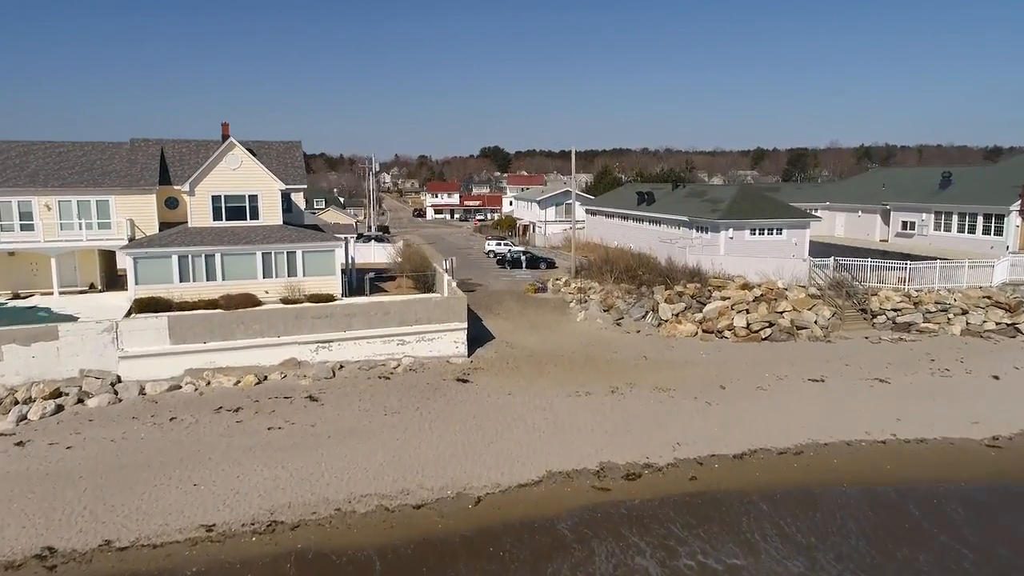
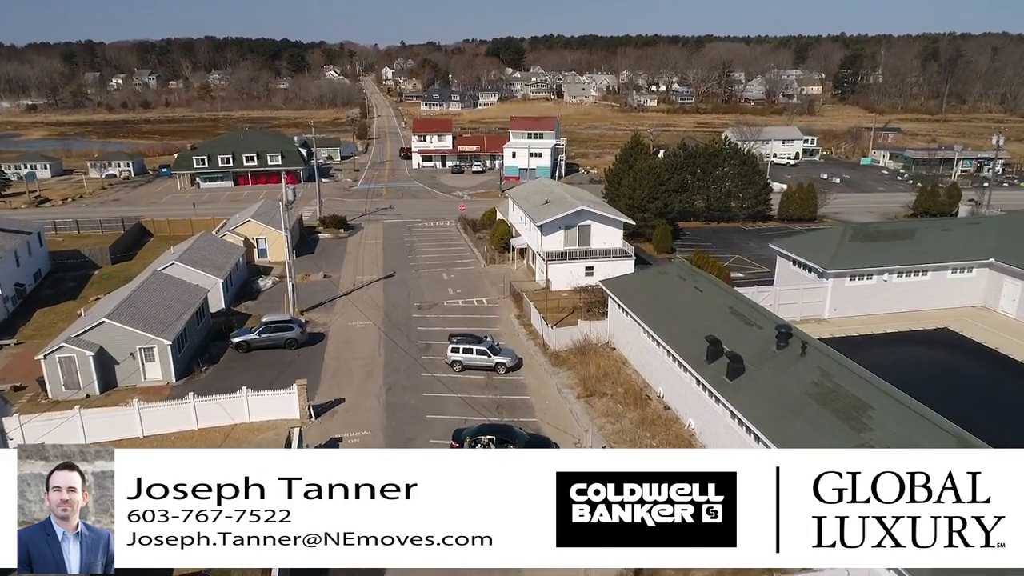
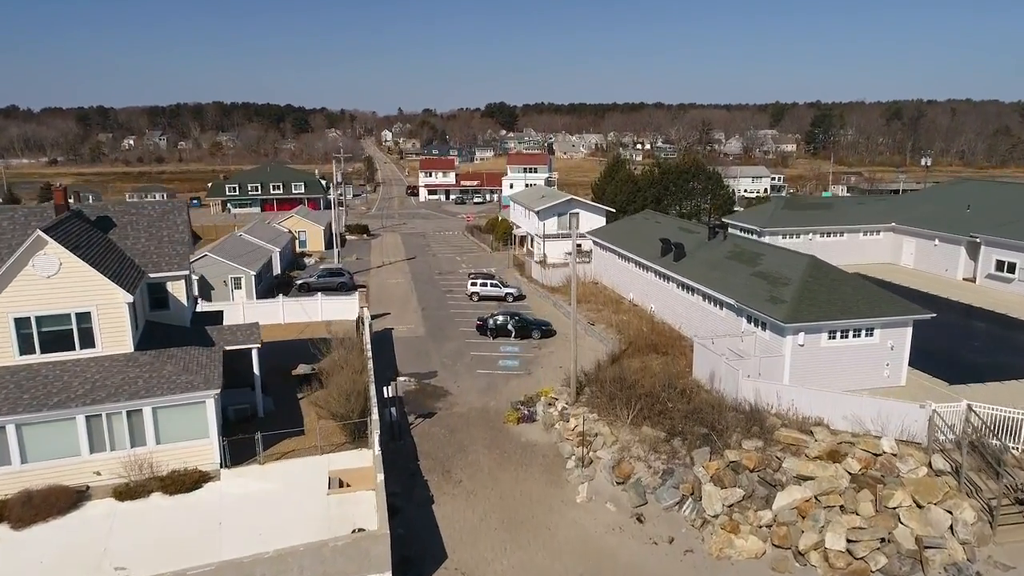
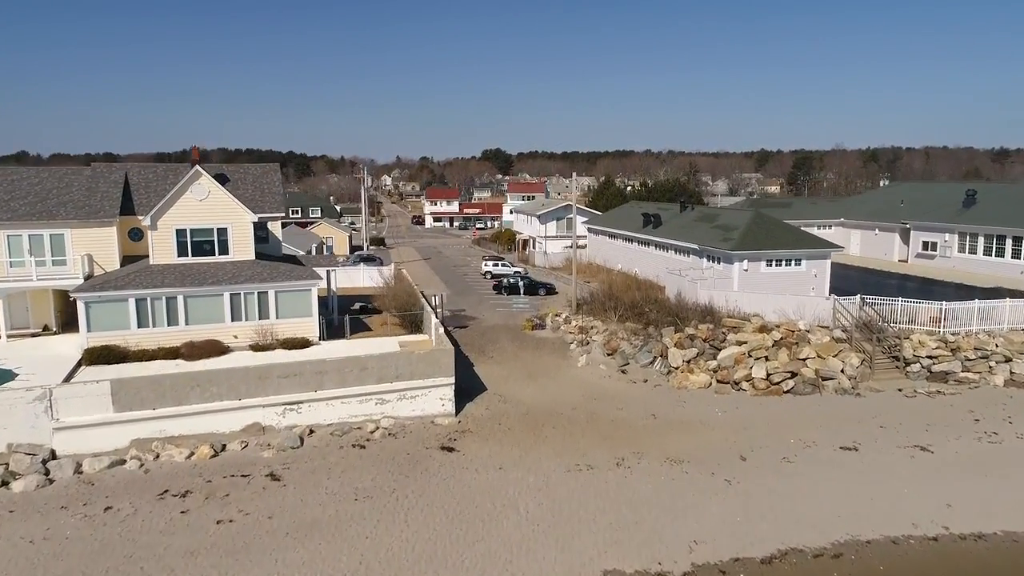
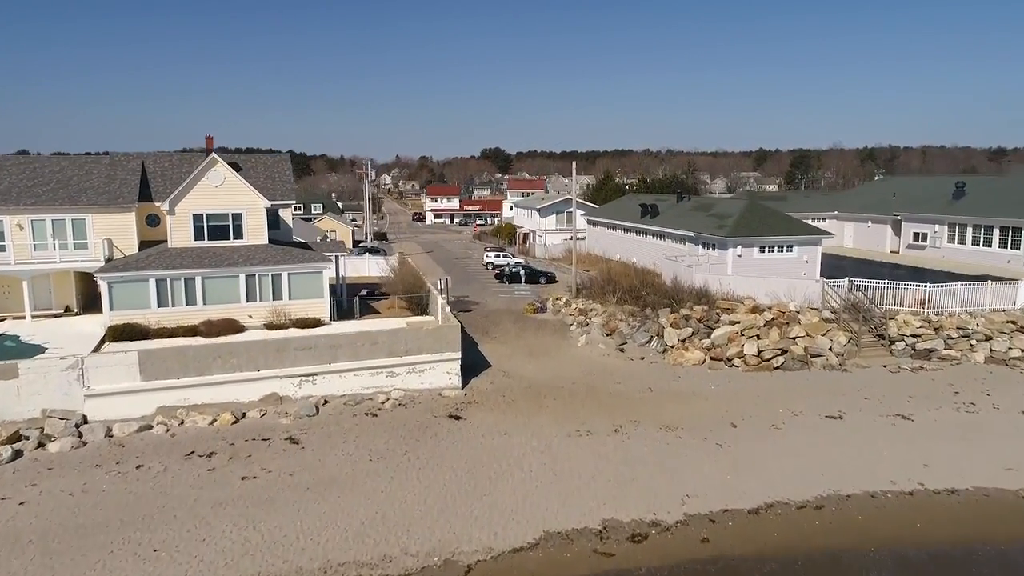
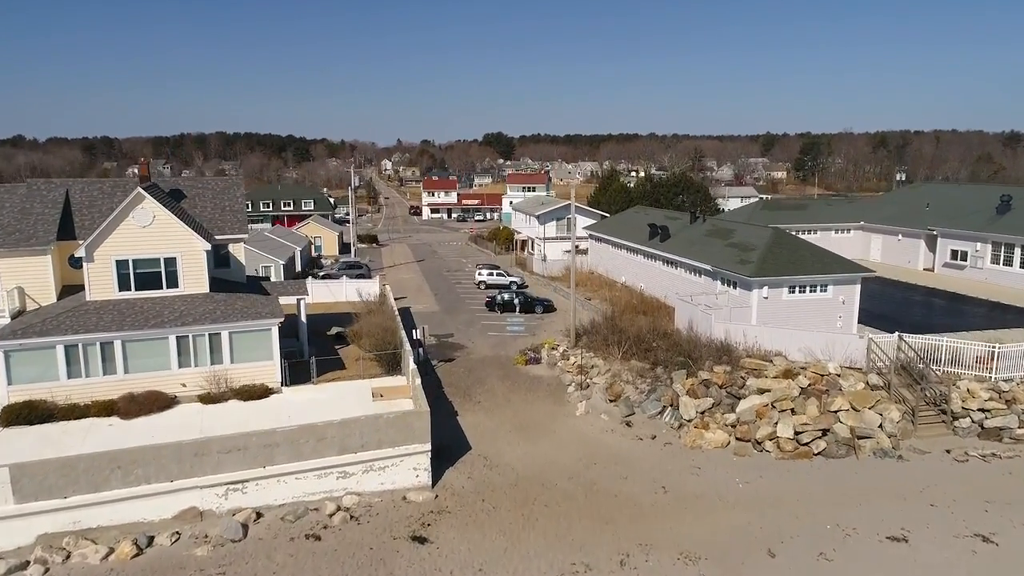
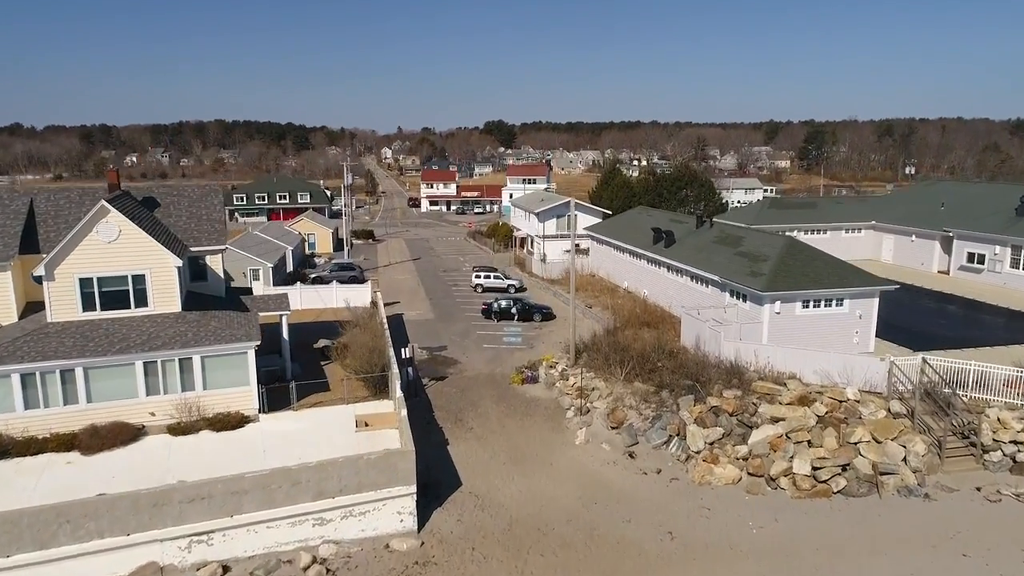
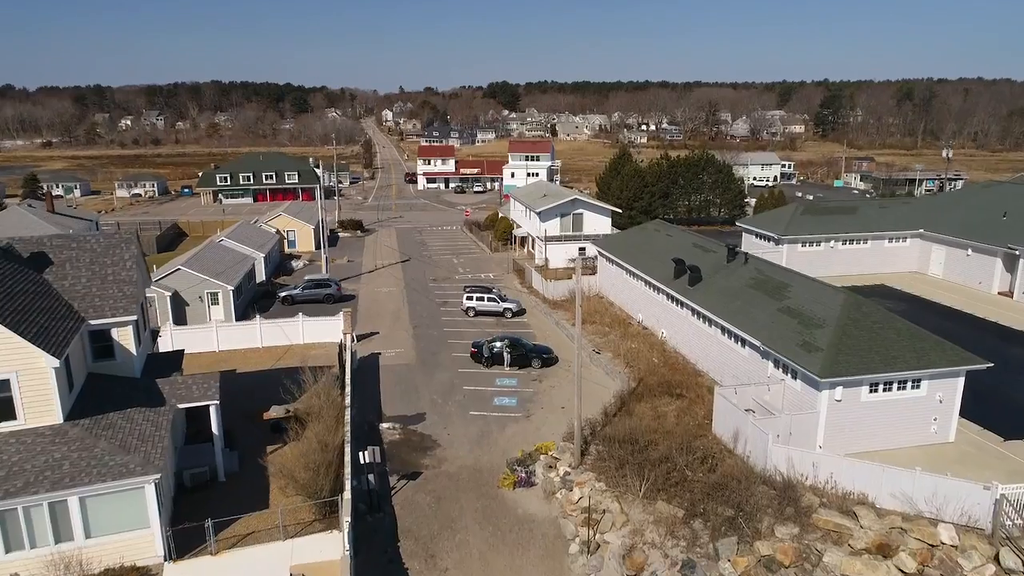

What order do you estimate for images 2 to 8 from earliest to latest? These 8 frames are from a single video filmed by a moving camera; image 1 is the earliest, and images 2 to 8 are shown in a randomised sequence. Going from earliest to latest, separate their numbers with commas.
5, 4, 6, 7, 3, 8, 2
